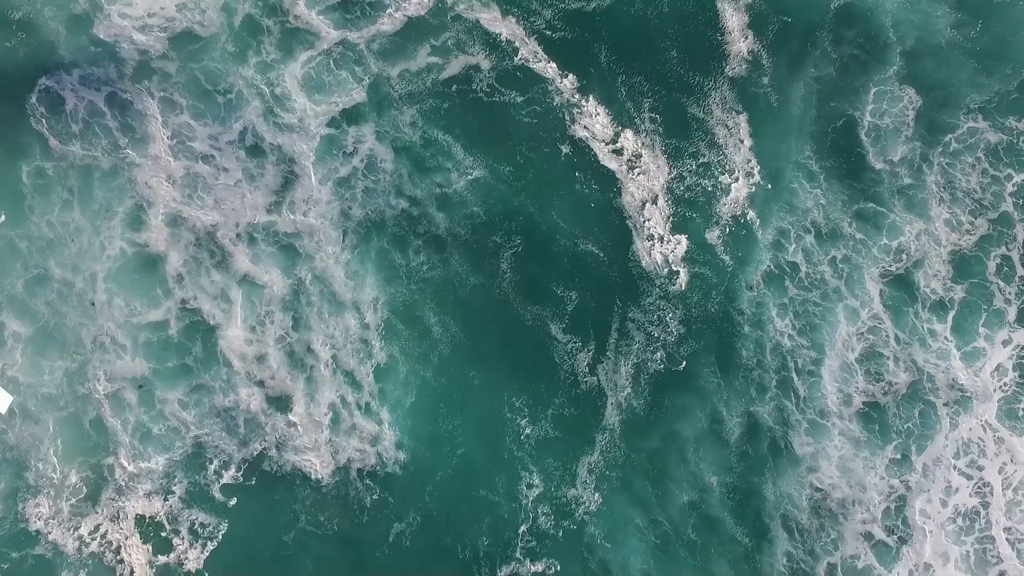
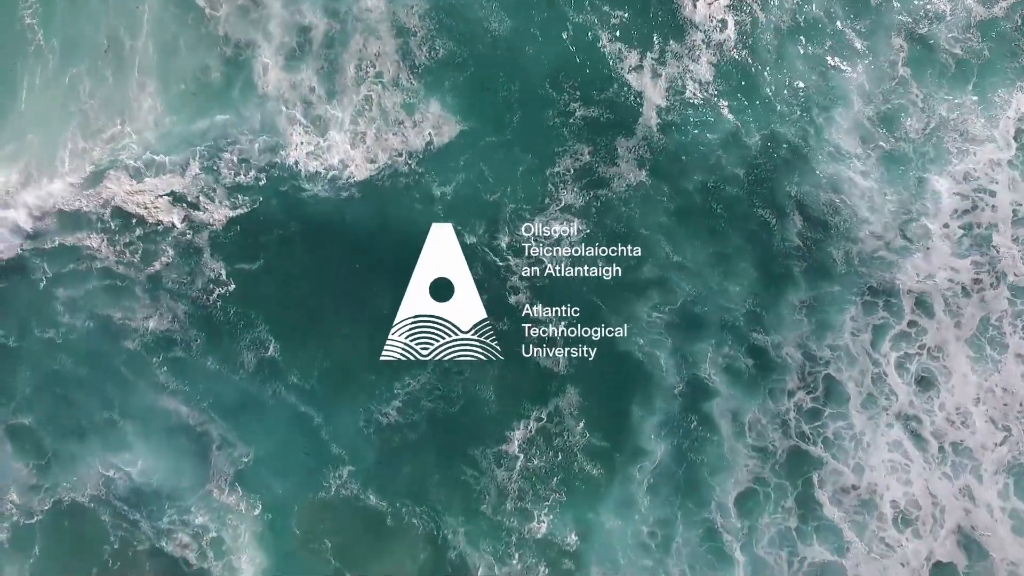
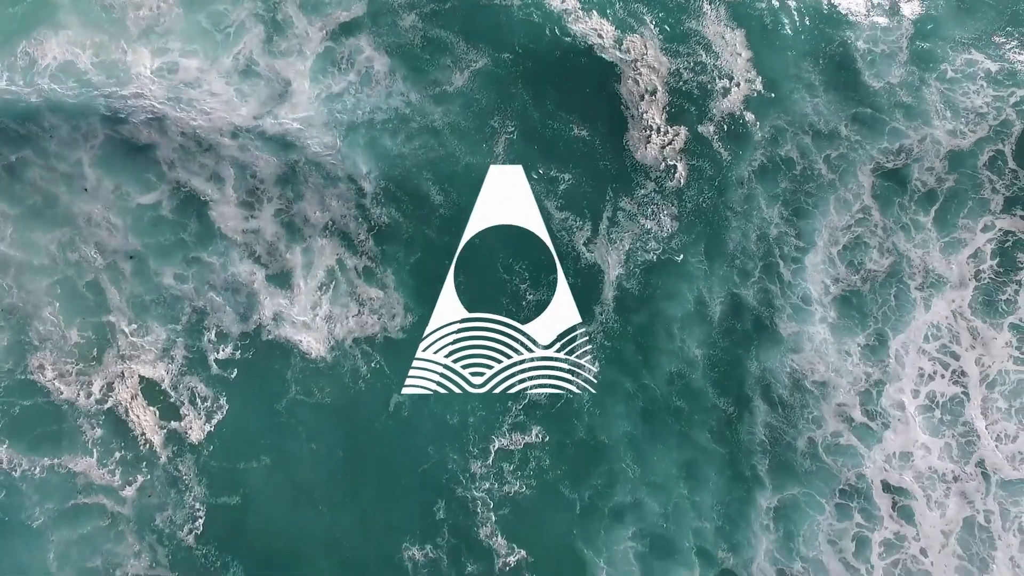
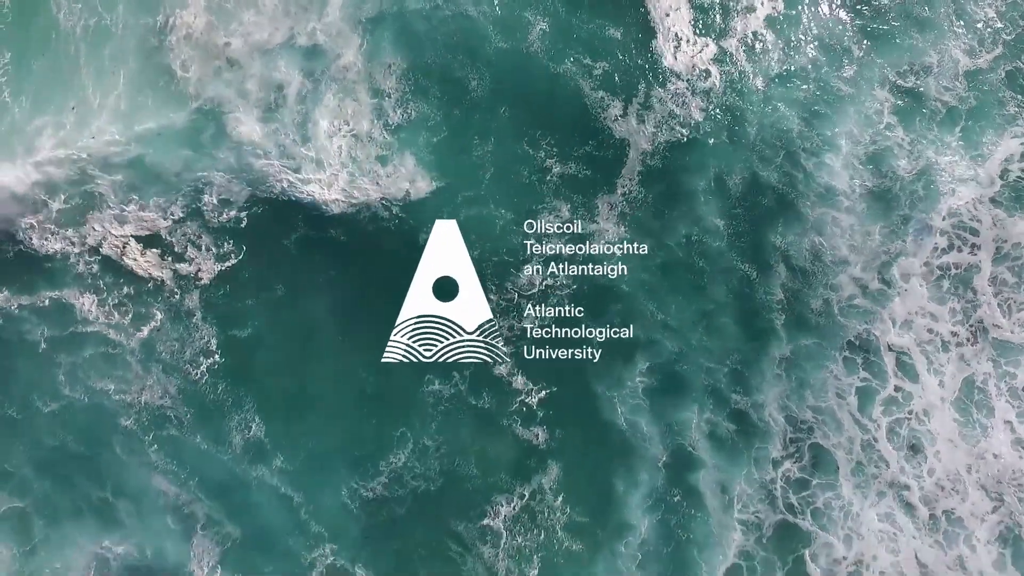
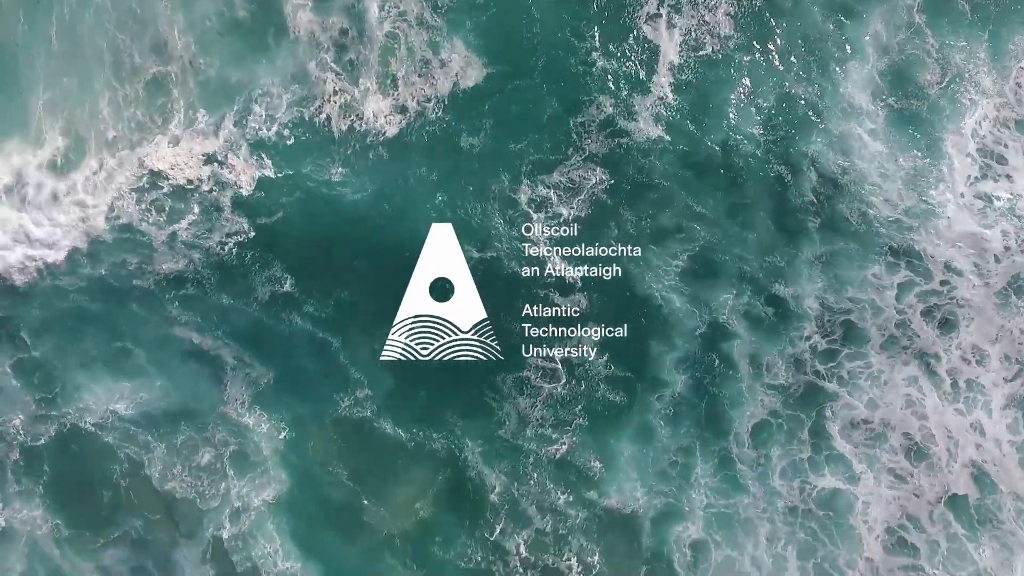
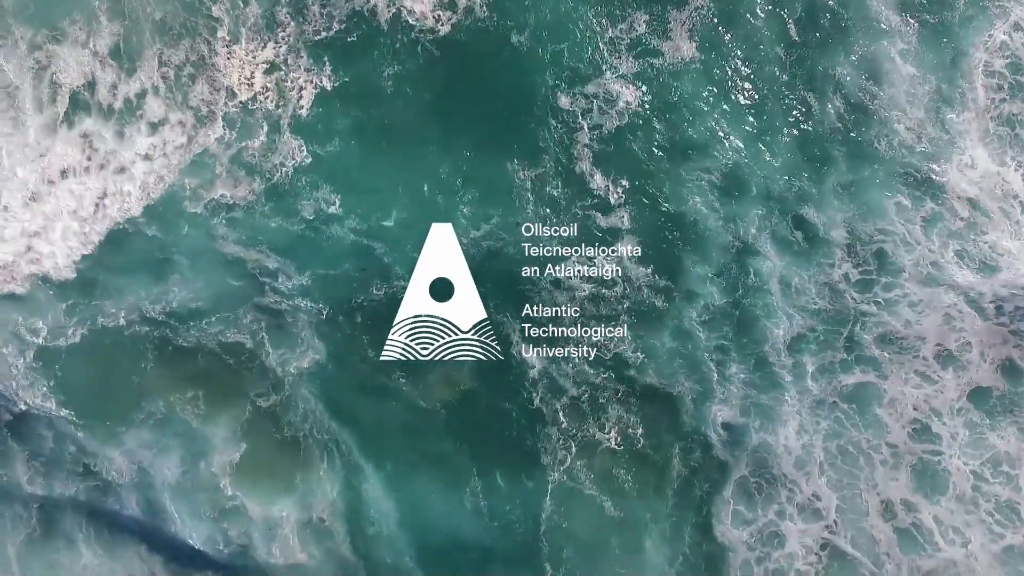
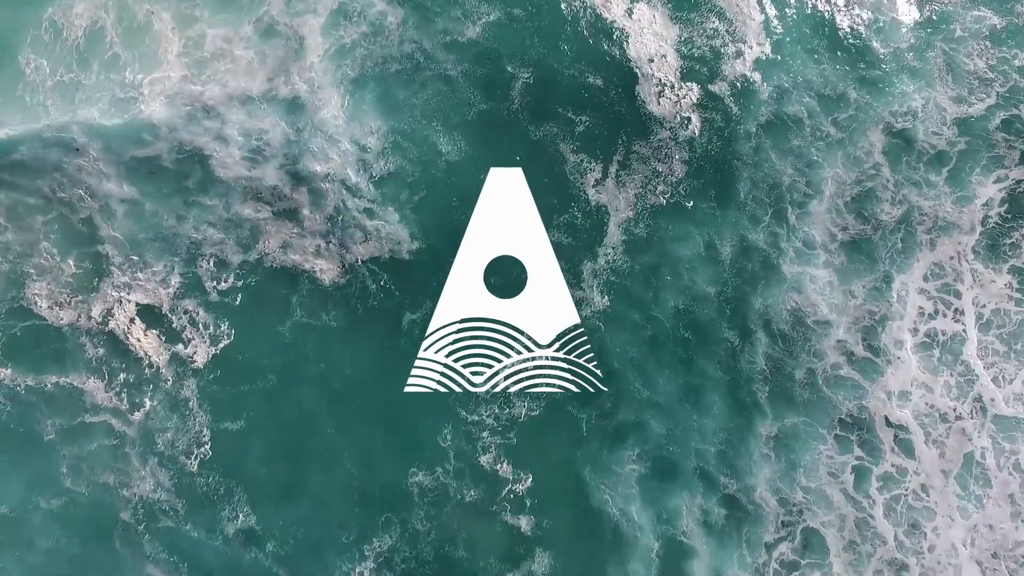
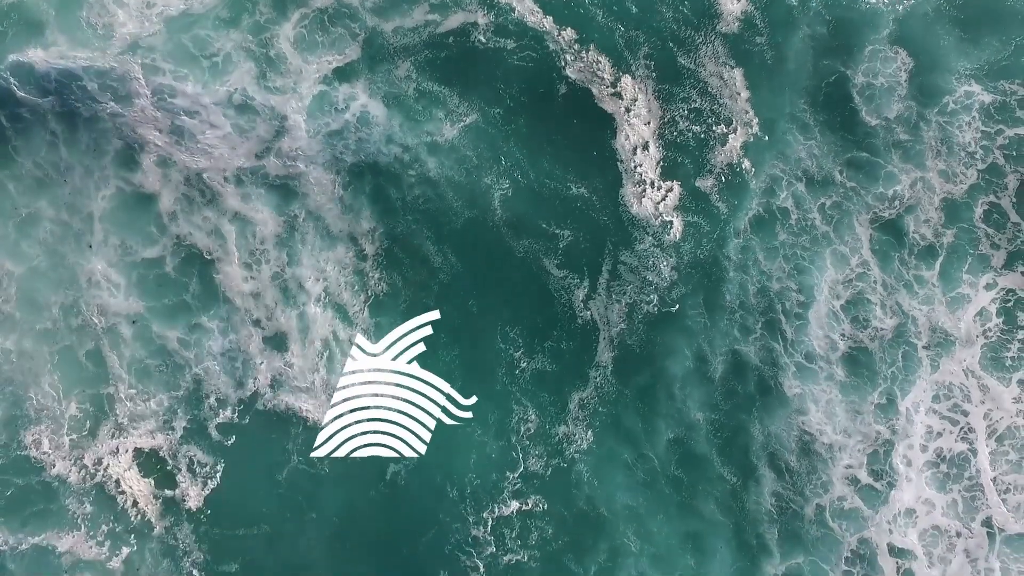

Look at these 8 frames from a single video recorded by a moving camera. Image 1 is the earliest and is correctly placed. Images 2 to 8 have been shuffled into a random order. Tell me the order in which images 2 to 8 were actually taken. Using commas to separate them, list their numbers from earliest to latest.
8, 3, 7, 4, 2, 5, 6
